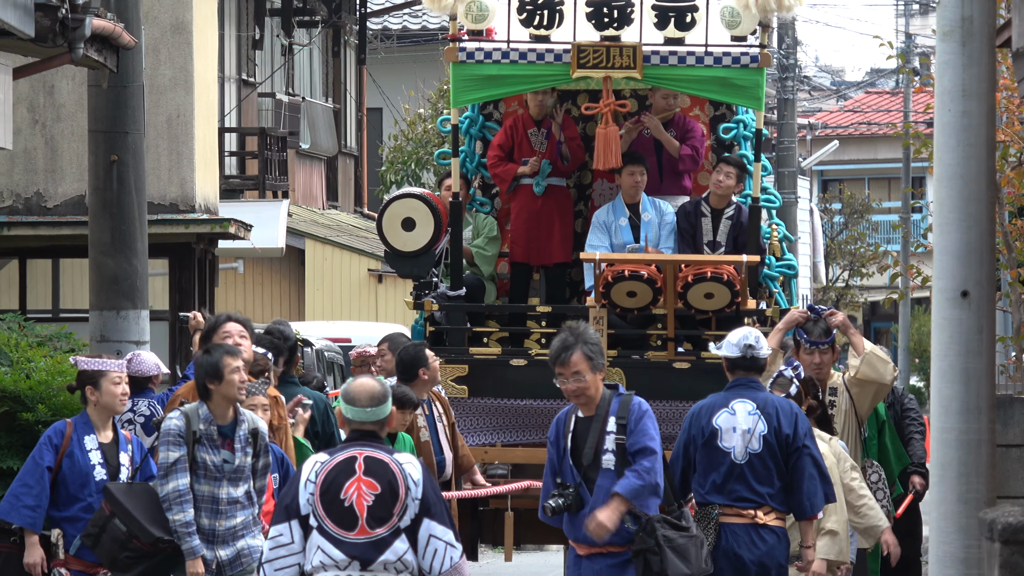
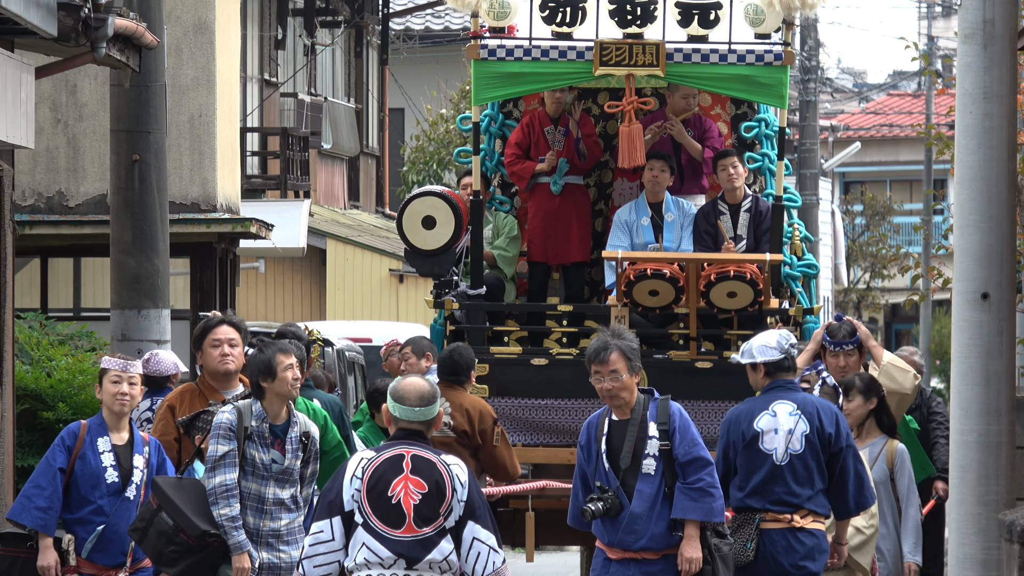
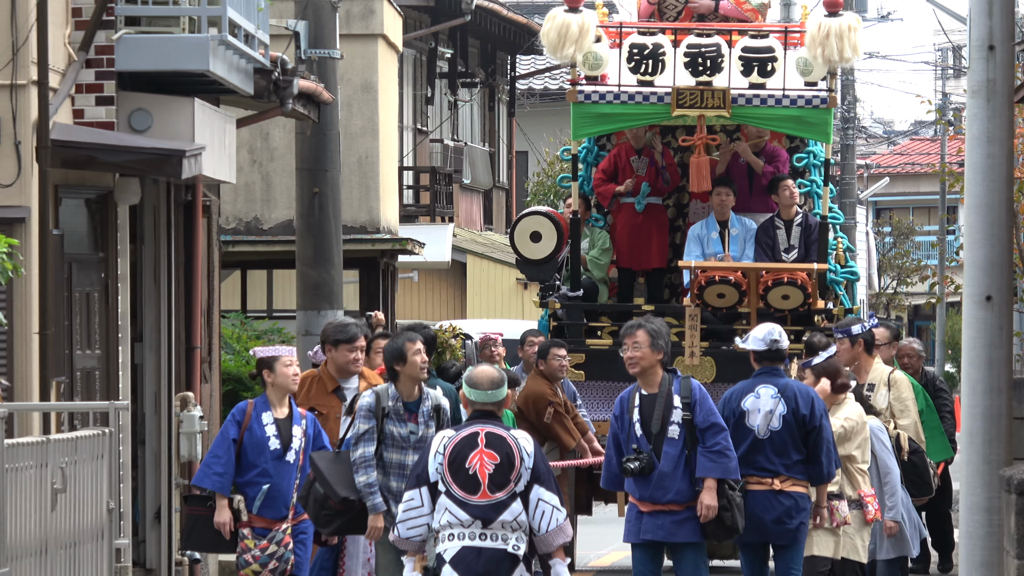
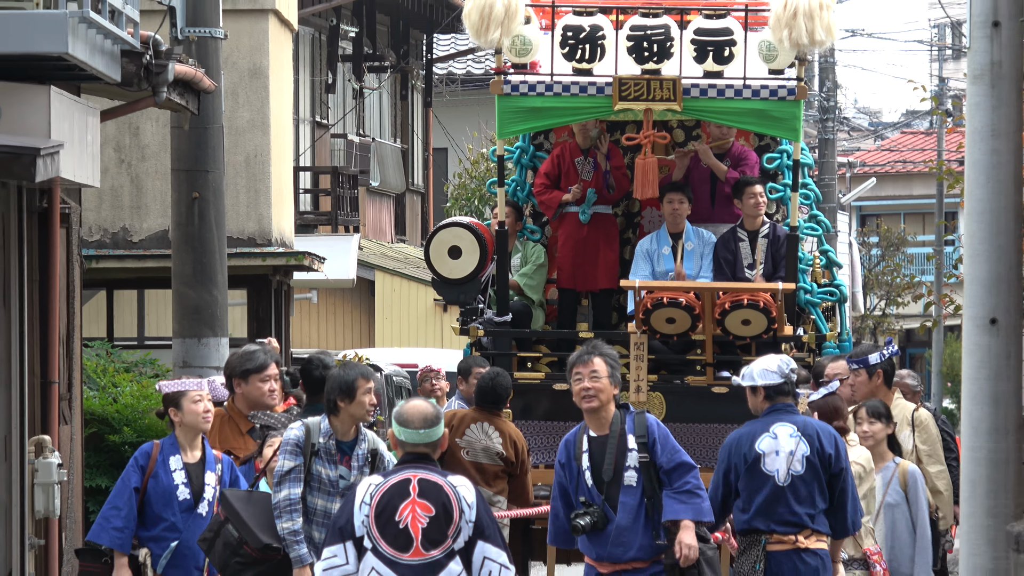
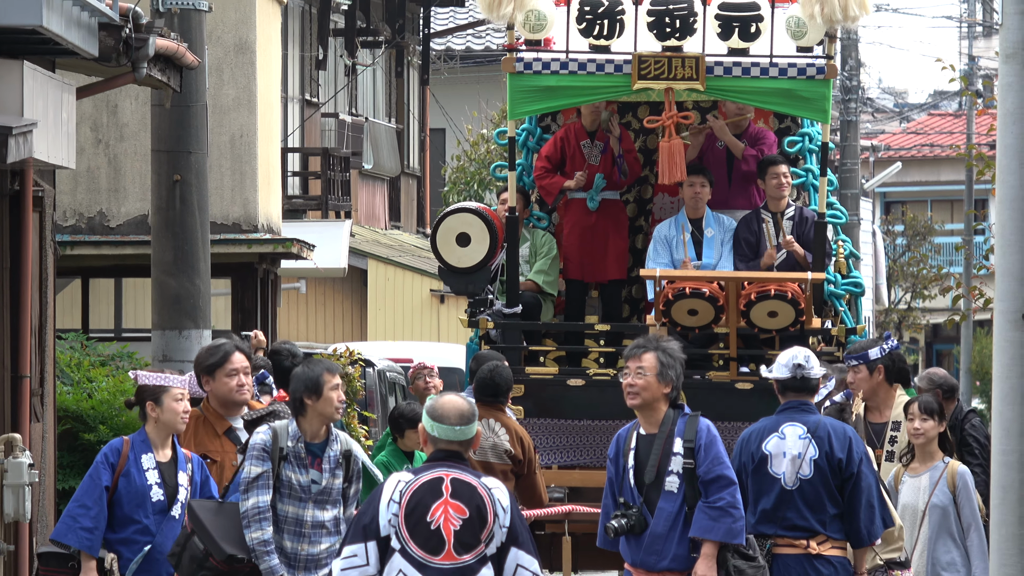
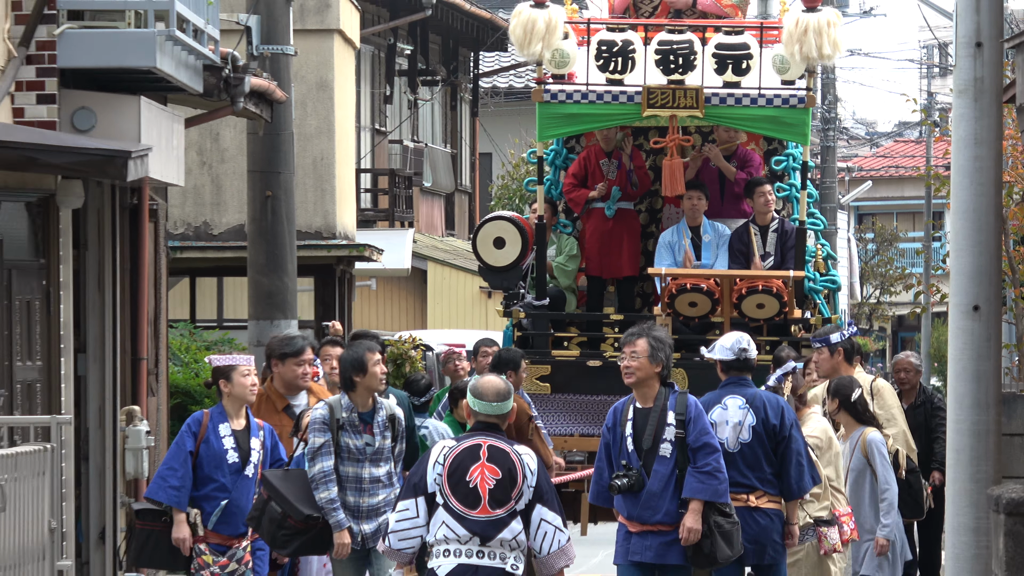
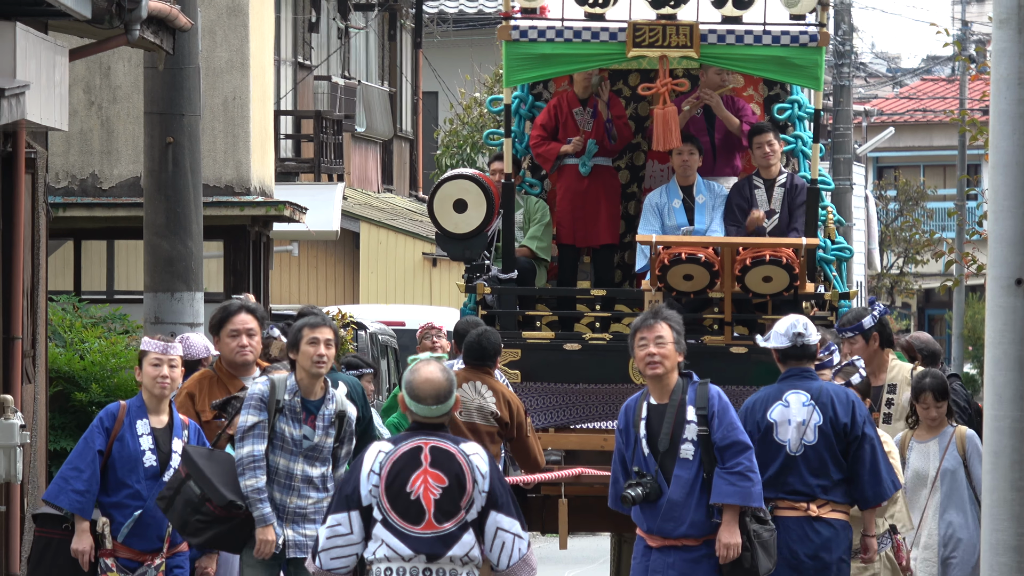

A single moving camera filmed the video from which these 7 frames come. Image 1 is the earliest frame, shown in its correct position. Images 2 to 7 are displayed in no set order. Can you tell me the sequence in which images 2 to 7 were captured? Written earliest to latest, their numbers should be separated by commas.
2, 7, 5, 4, 6, 3
